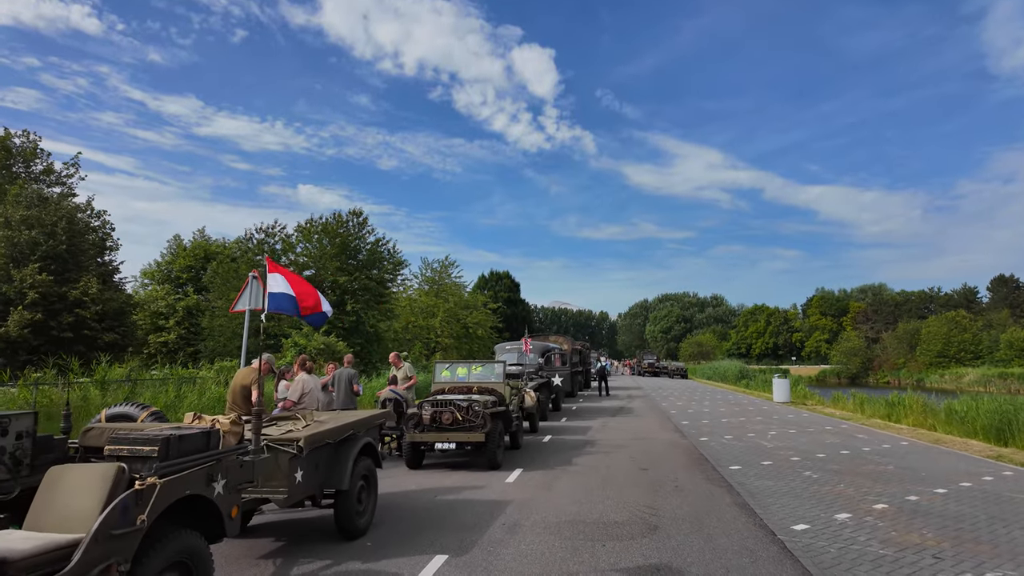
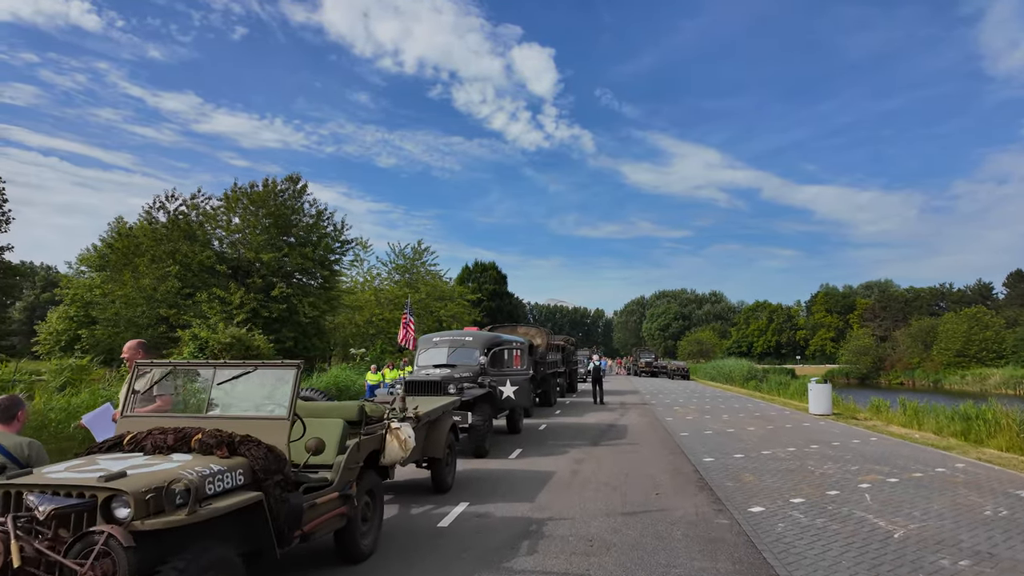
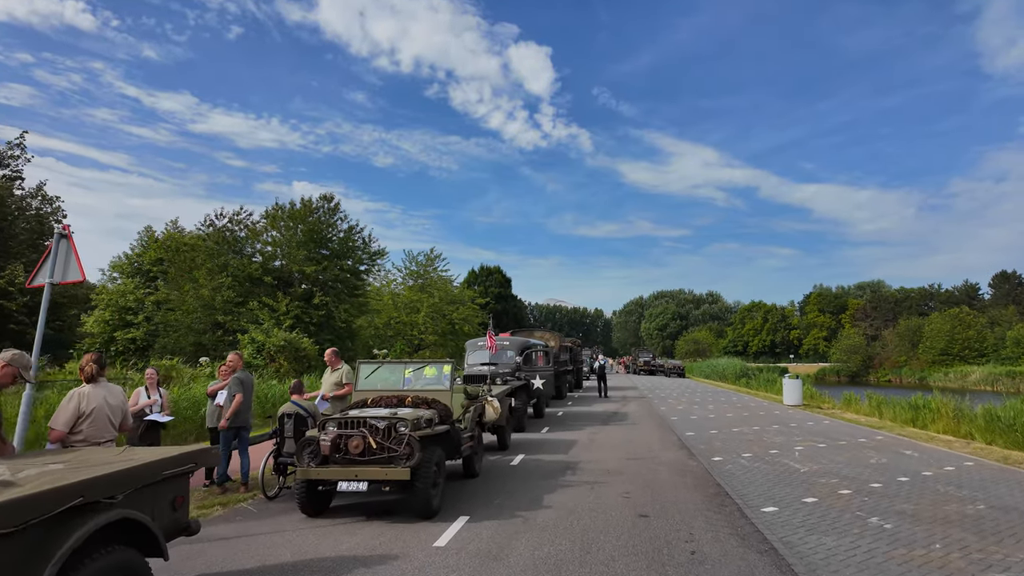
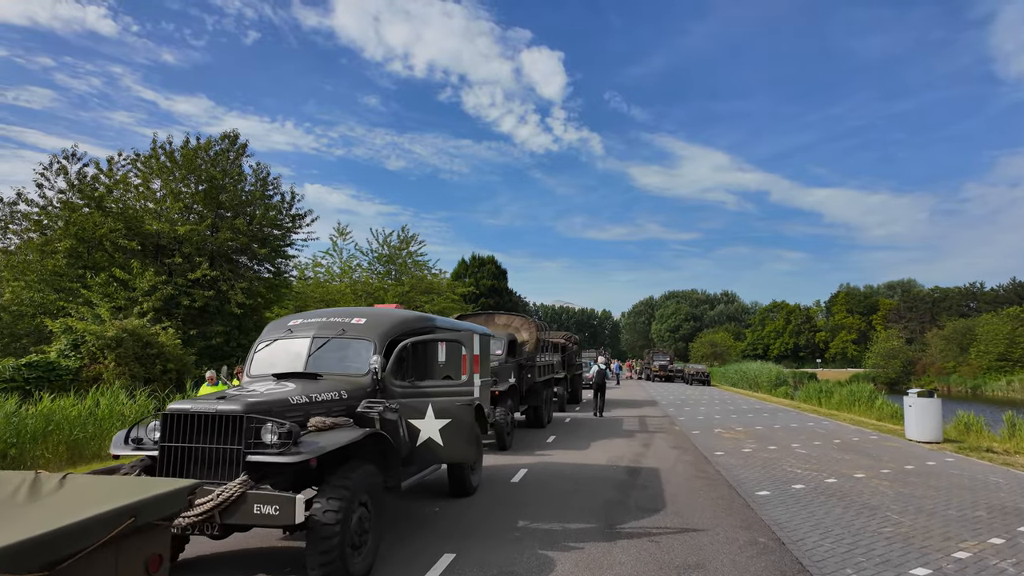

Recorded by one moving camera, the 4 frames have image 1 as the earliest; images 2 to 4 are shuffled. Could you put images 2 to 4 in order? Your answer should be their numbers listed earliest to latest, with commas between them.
3, 2, 4
